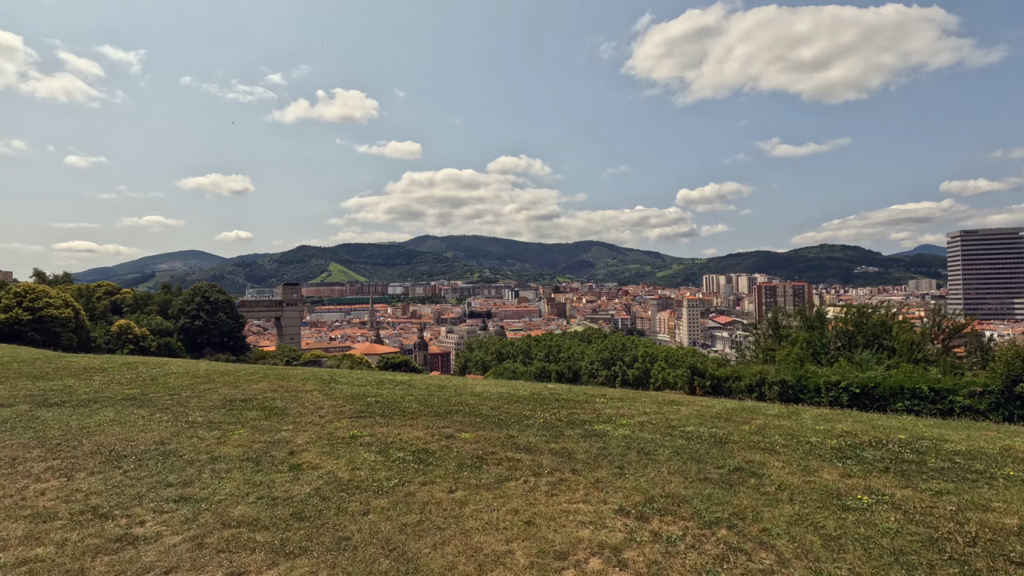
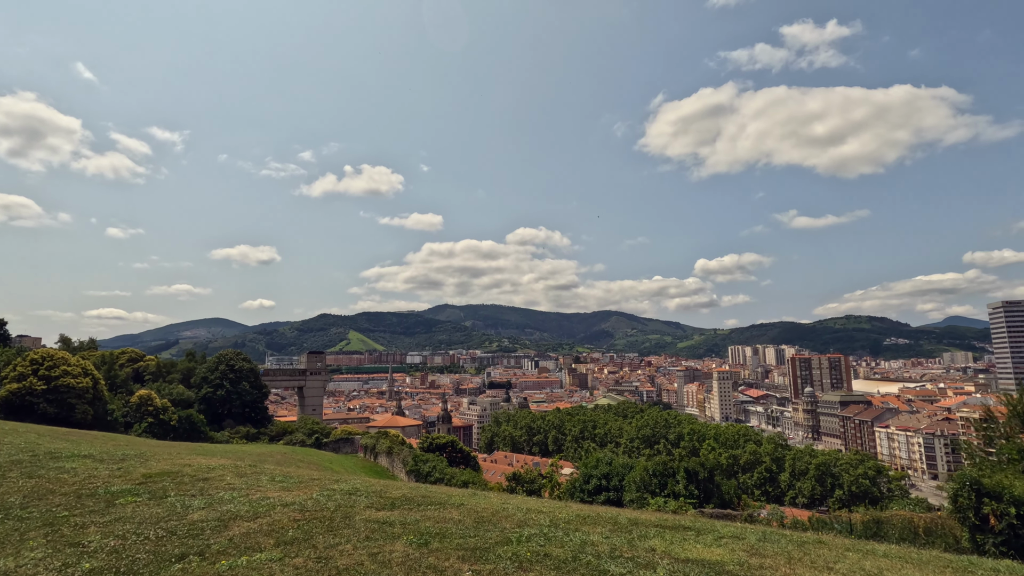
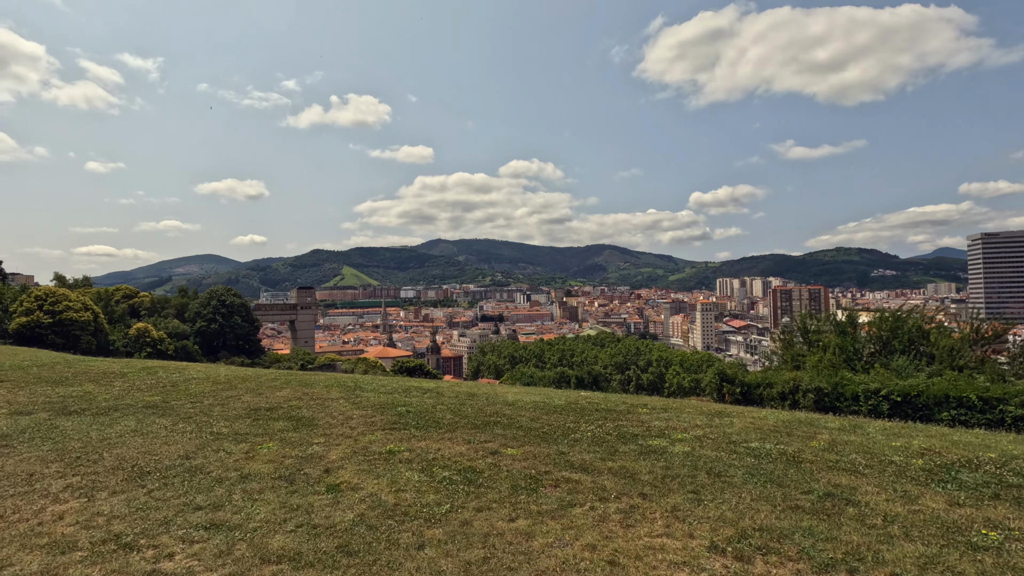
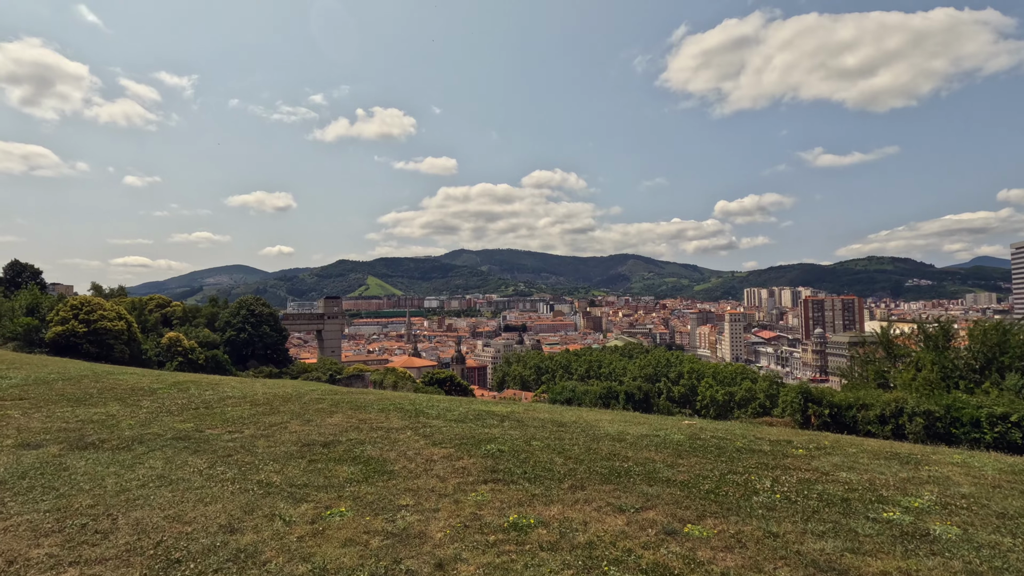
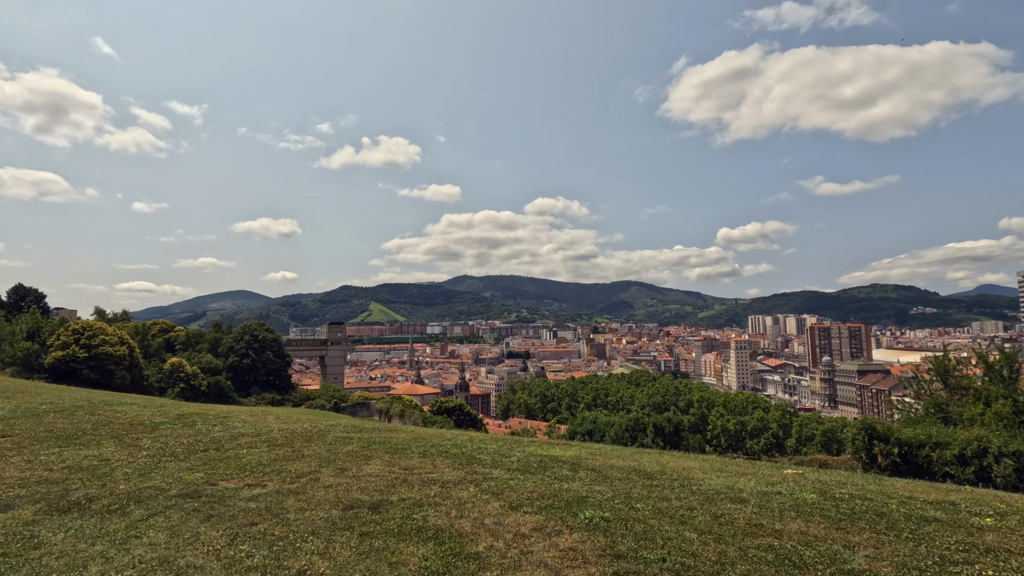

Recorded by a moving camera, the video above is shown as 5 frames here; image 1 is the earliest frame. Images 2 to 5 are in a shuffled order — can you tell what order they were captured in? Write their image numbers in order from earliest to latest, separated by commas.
3, 4, 5, 2
